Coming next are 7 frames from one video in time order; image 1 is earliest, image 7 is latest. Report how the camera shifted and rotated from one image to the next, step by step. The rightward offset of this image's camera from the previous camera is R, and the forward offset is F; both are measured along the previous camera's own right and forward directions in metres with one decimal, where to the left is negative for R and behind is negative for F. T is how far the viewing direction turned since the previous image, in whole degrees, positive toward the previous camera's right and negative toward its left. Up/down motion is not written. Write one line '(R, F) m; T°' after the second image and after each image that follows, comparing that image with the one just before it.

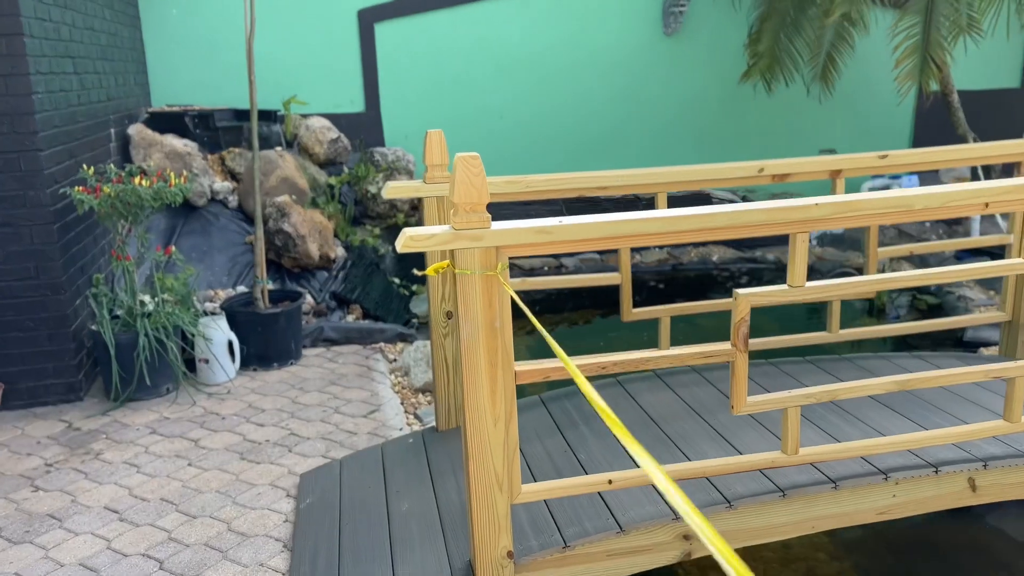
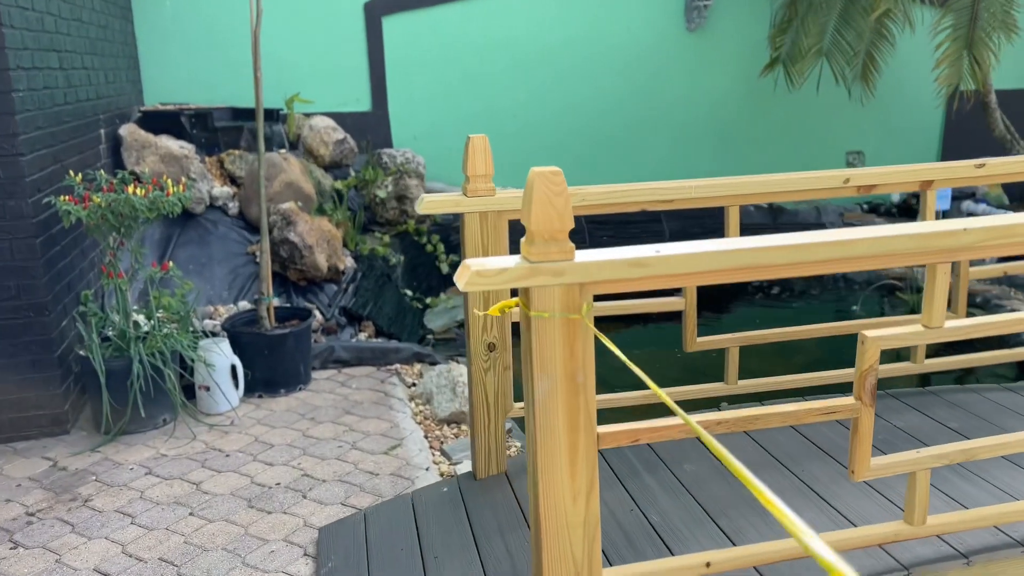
(-0.2, +0.4) m; +1°
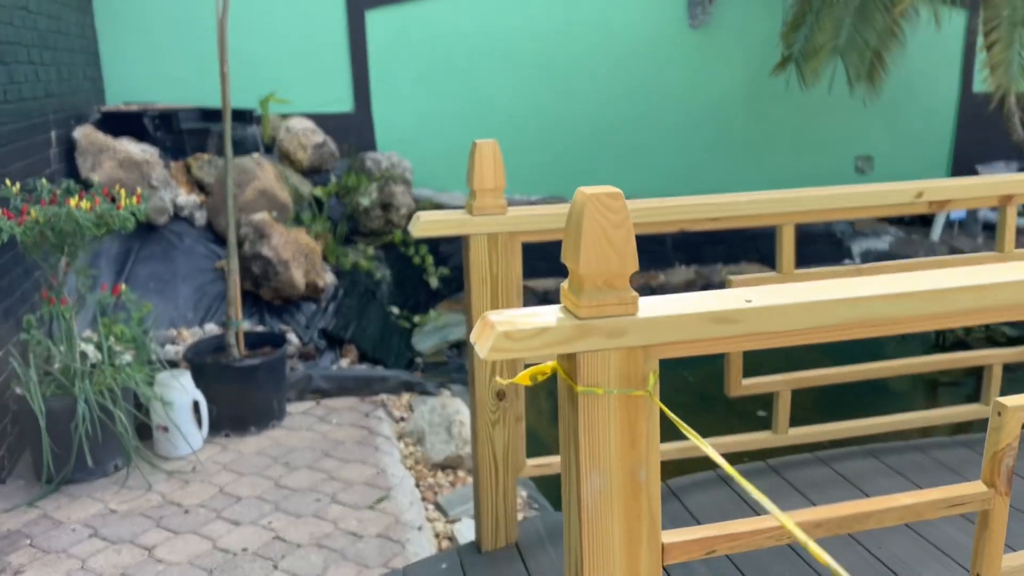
(-0.1, +0.4) m; +1°
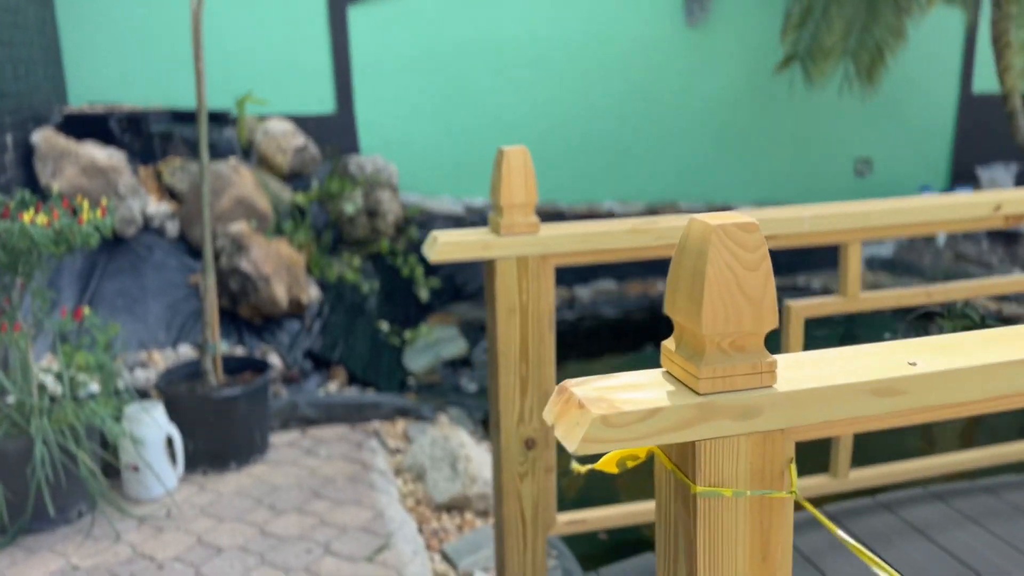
(-0.1, +0.3) m; +2°
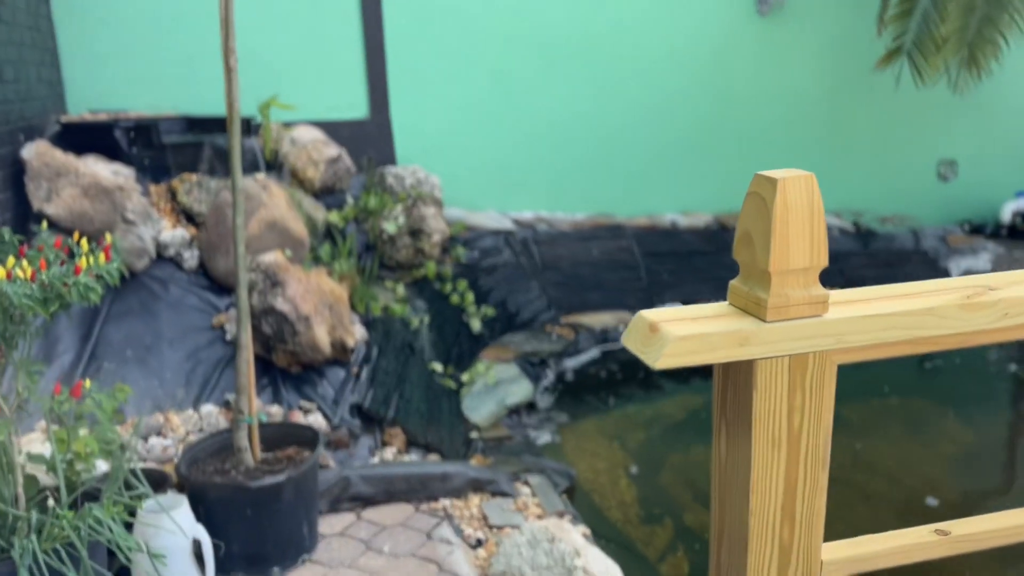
(-0.3, +0.6) m; 0°
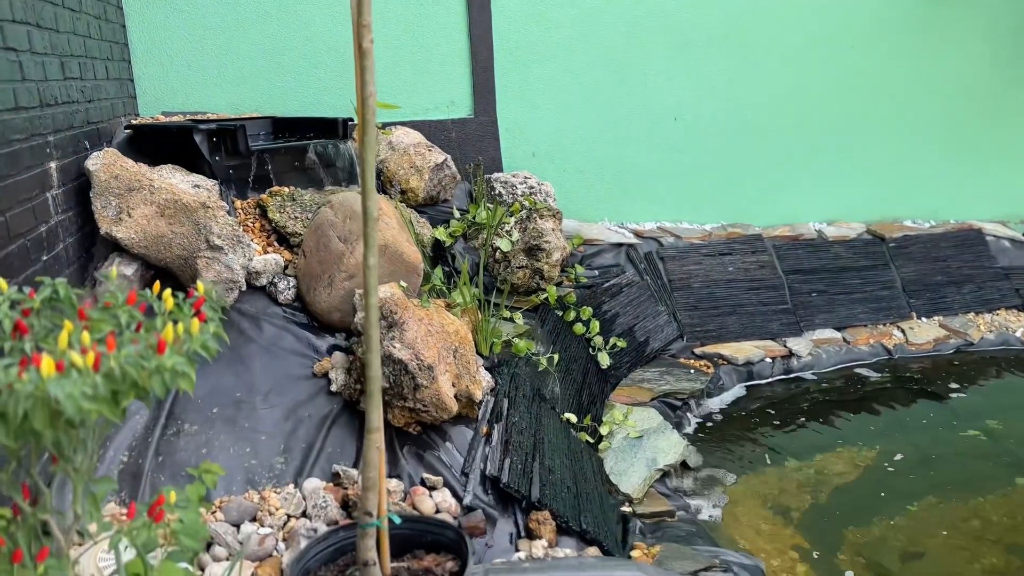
(-0.4, +0.6) m; -4°
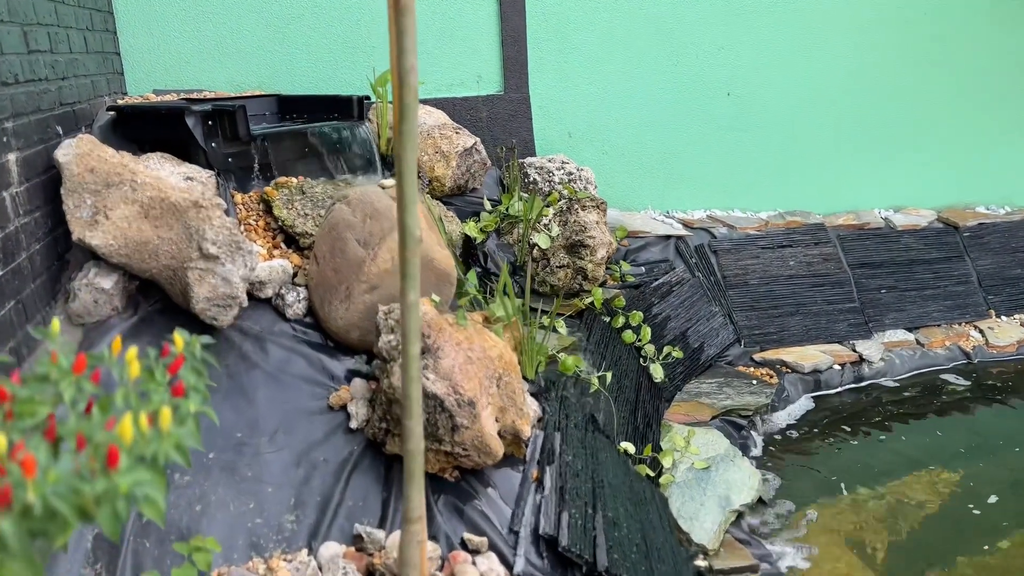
(-0.1, +0.4) m; -1°
